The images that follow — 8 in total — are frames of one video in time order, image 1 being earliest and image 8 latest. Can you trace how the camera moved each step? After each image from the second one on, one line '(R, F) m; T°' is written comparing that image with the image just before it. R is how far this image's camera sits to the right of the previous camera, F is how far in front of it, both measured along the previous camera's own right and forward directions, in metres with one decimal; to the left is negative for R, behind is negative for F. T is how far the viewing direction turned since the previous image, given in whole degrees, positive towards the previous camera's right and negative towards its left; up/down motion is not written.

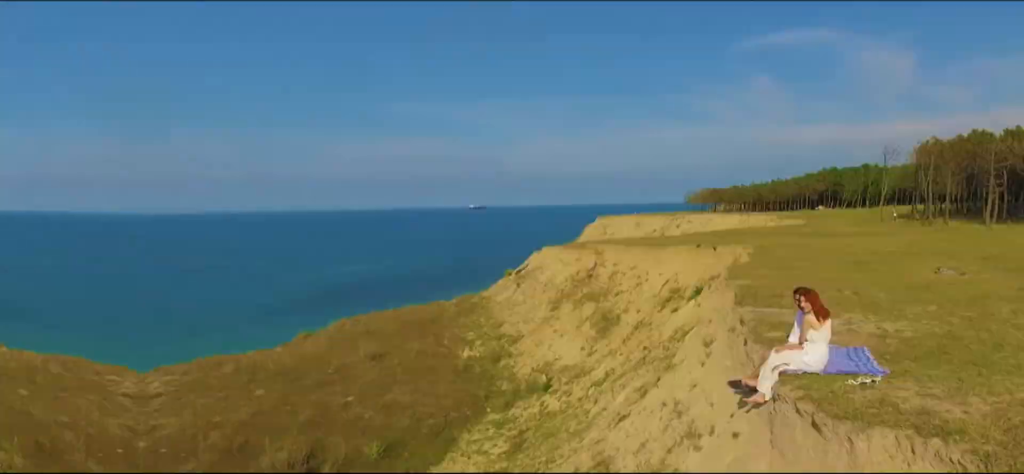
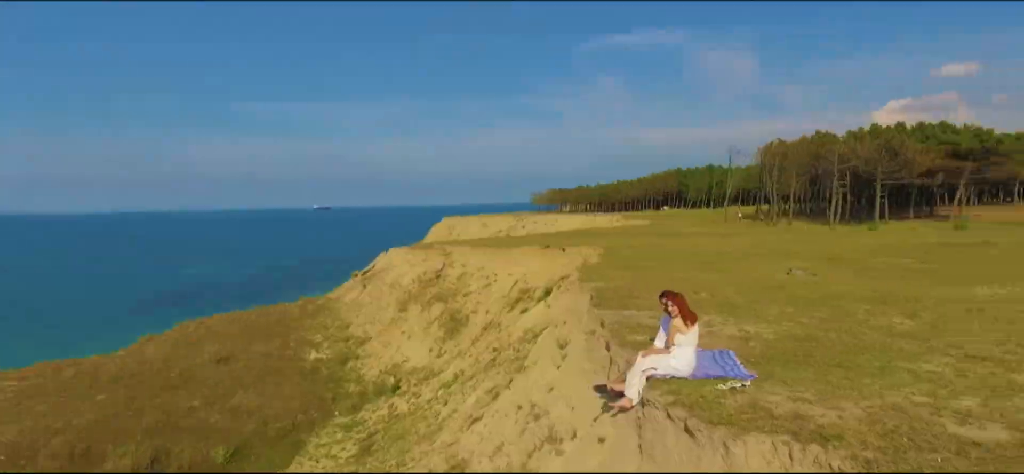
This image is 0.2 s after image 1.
(+0.3, +0.9) m; +11°
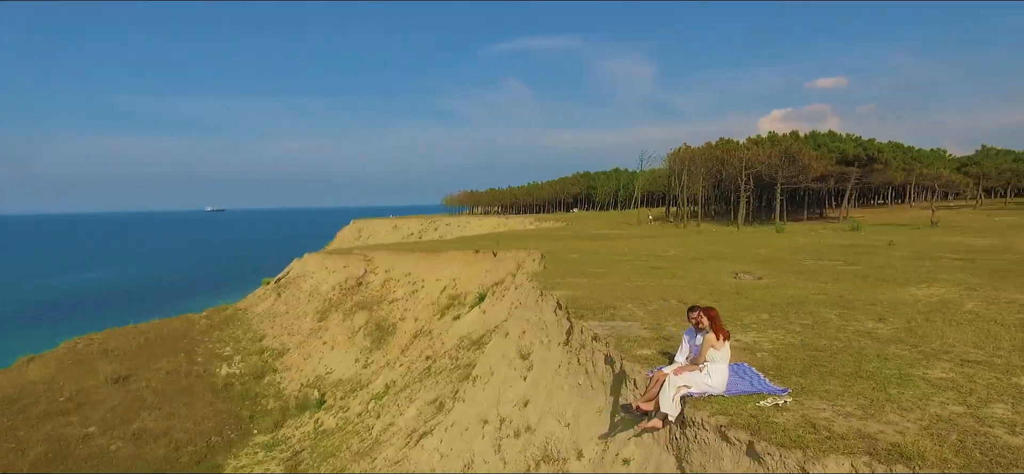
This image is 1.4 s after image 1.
(-1.1, +0.4) m; +9°
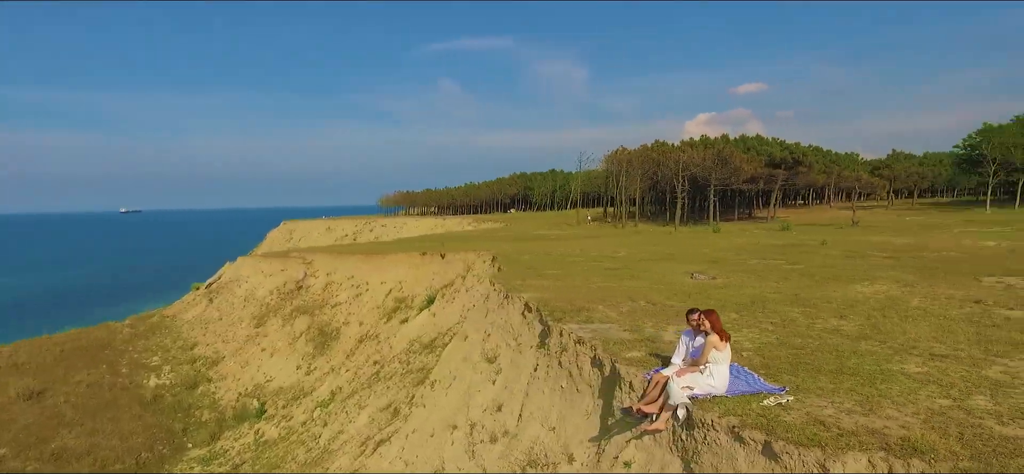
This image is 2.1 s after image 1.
(-0.7, +0.1) m; +6°
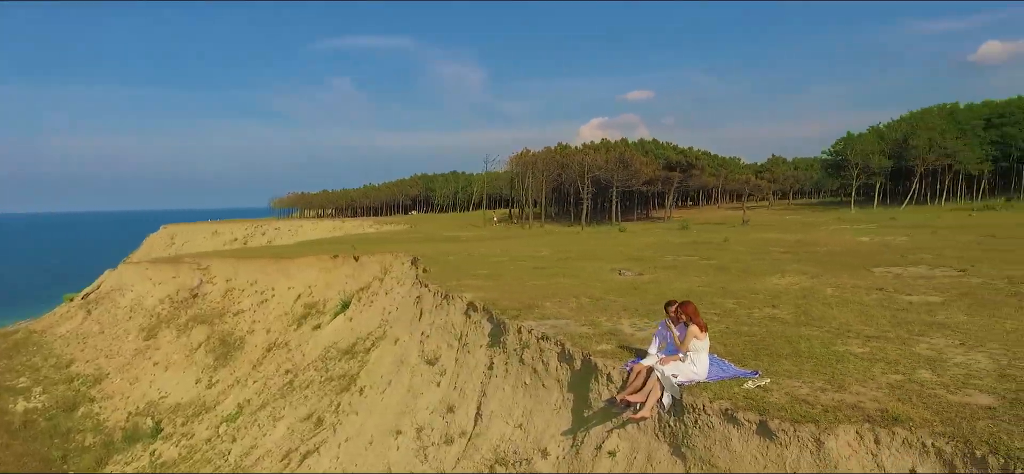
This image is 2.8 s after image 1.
(-0.9, +0.1) m; +9°
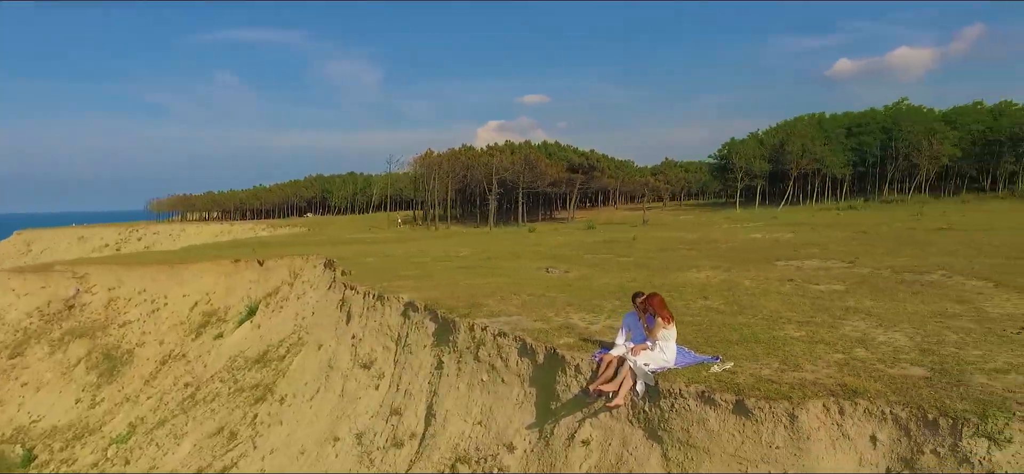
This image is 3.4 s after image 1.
(-0.8, 0.0) m; +9°
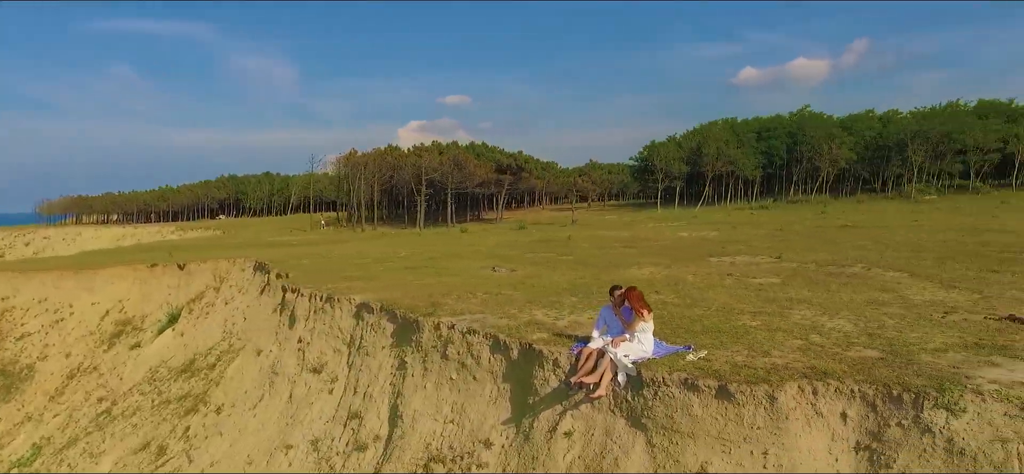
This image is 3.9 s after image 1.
(-0.7, 0.0) m; +7°
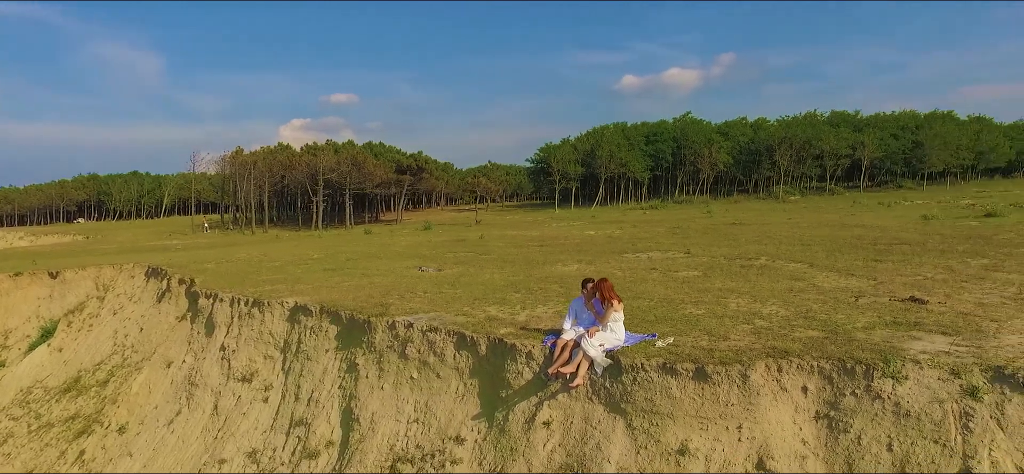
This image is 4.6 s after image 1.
(-1.0, 0.0) m; +10°
